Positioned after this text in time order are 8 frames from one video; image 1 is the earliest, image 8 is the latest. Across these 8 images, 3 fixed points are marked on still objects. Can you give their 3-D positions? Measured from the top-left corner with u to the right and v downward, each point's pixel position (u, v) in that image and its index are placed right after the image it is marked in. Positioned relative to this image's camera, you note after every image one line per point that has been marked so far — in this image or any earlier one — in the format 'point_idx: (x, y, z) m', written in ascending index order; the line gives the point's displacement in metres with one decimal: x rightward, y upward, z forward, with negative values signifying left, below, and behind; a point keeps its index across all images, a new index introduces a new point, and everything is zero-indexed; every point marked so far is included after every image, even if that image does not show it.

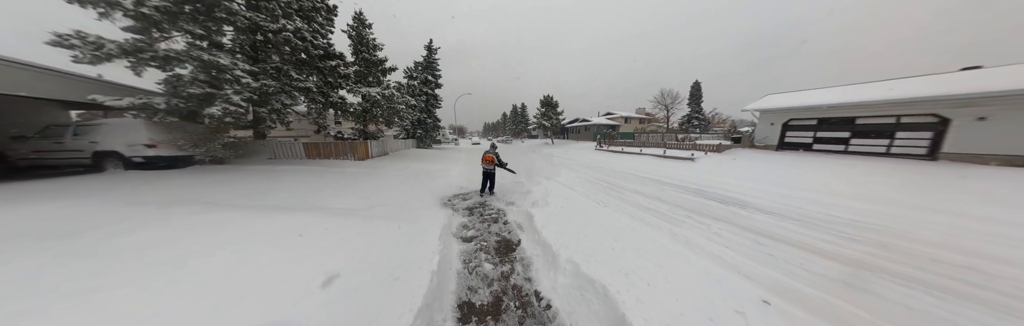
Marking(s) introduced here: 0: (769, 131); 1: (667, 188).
0: (+22.9, +2.9, +17.9) m
1: (+6.2, -1.0, +8.2) m
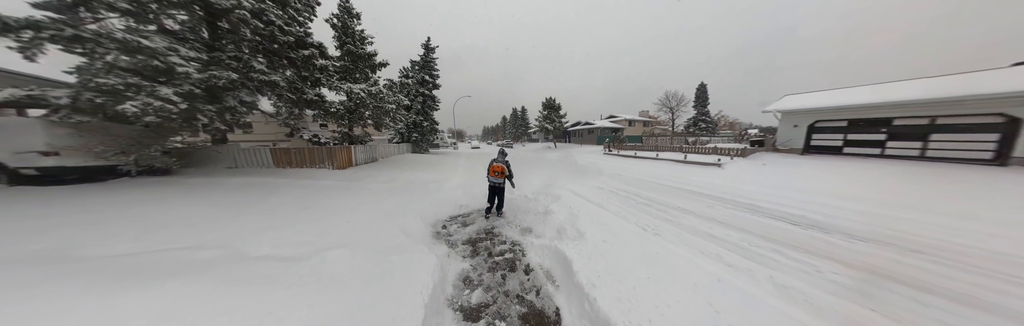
0: (+23.2, +2.4, +16.6) m
1: (+6.6, -1.3, +6.7) m
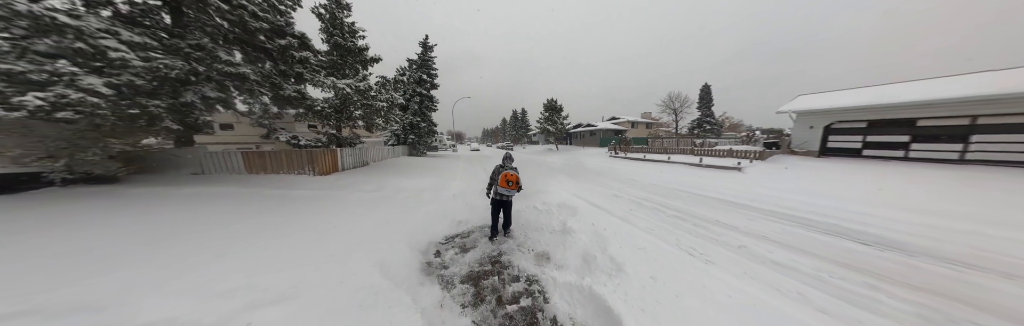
0: (+23.4, +2.2, +15.7) m
1: (+6.8, -1.5, +5.8) m
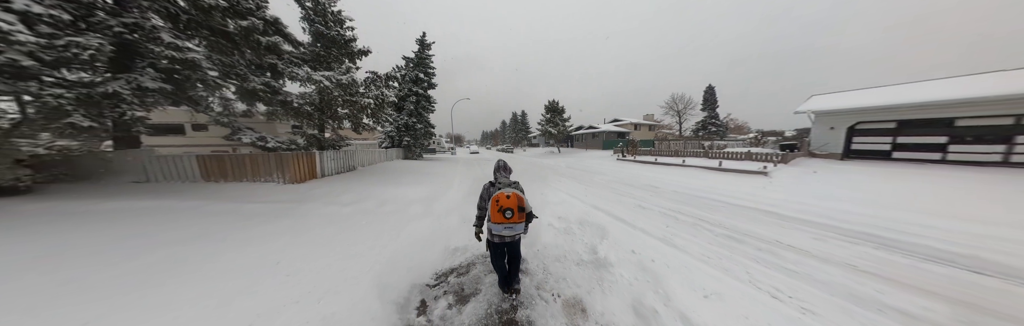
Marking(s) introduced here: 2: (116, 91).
0: (+23.6, +1.9, +14.8) m
1: (+7.0, -1.6, +4.8) m
2: (-7.9, +1.5, +3.9) m
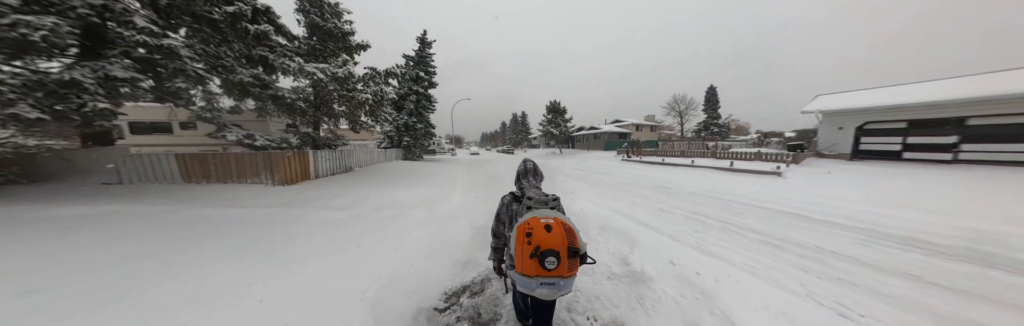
0: (+23.8, +1.9, +14.5) m
1: (+7.3, -1.6, +4.3) m
2: (-7.6, +1.5, +3.5) m
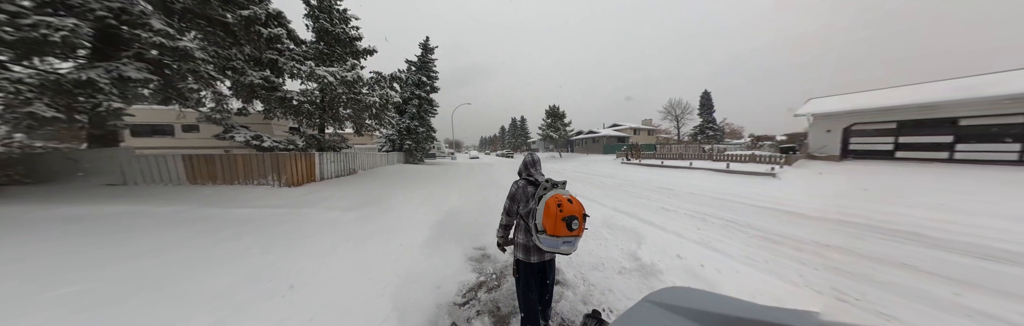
0: (+23.9, +1.8, +14.8) m
1: (+7.4, -1.5, +4.5) m
2: (-7.5, +1.5, +3.5) m
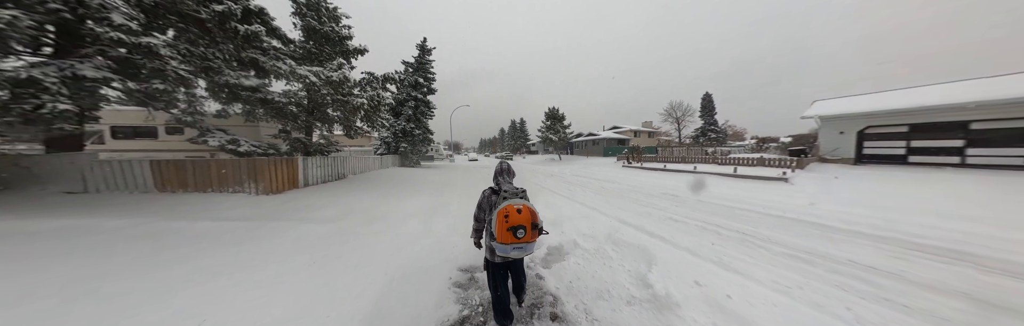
0: (+23.8, +1.5, +14.4) m
1: (+7.3, -1.7, +4.1) m
2: (-7.6, +1.3, +3.2) m
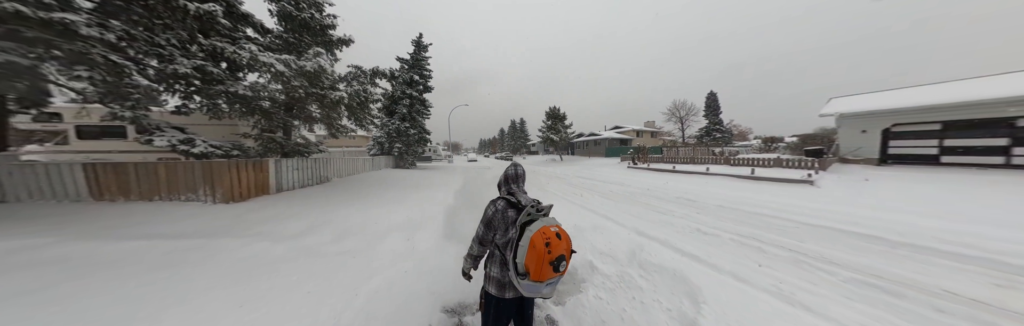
0: (+23.8, +1.5, +13.7) m
1: (+7.3, -1.7, +3.3) m
2: (-7.6, +1.3, +2.4) m
